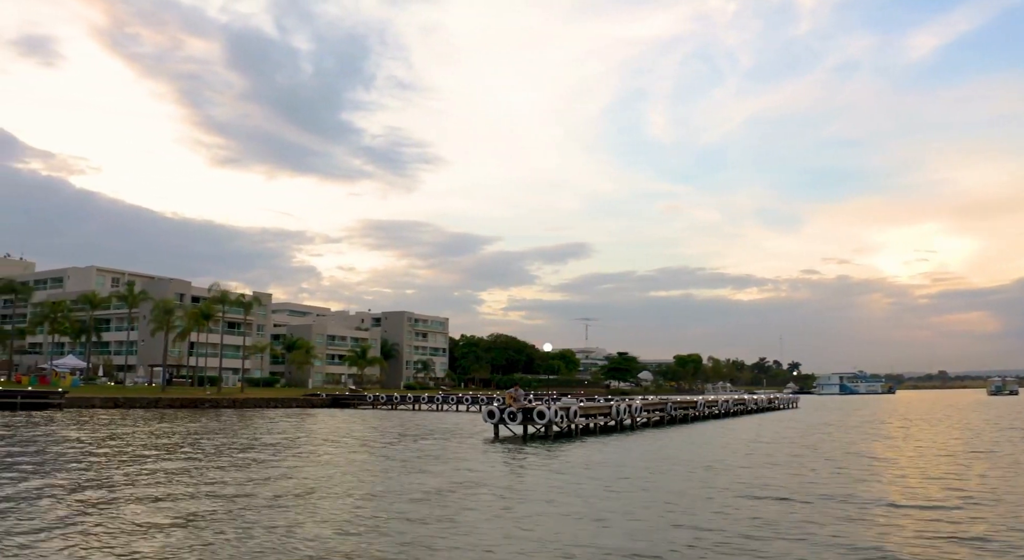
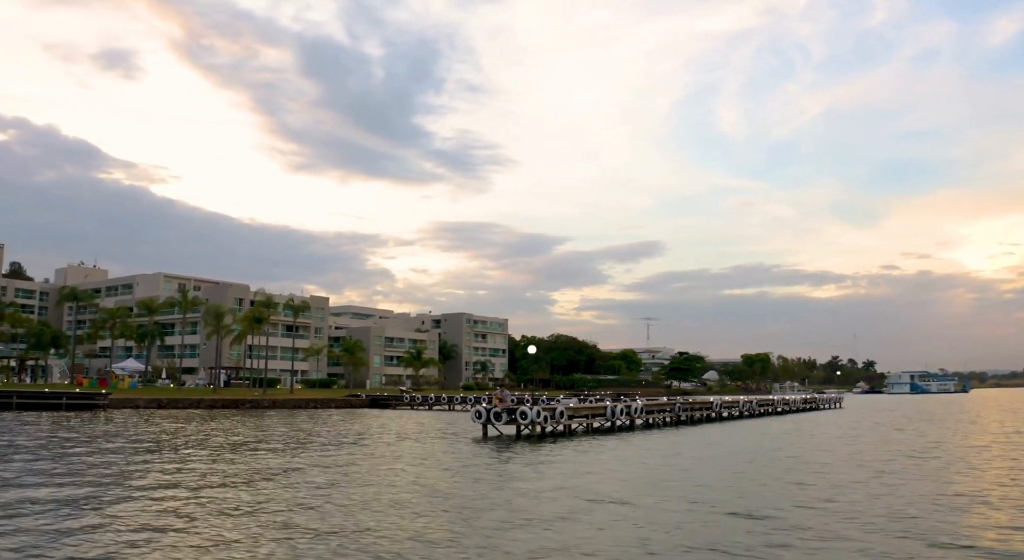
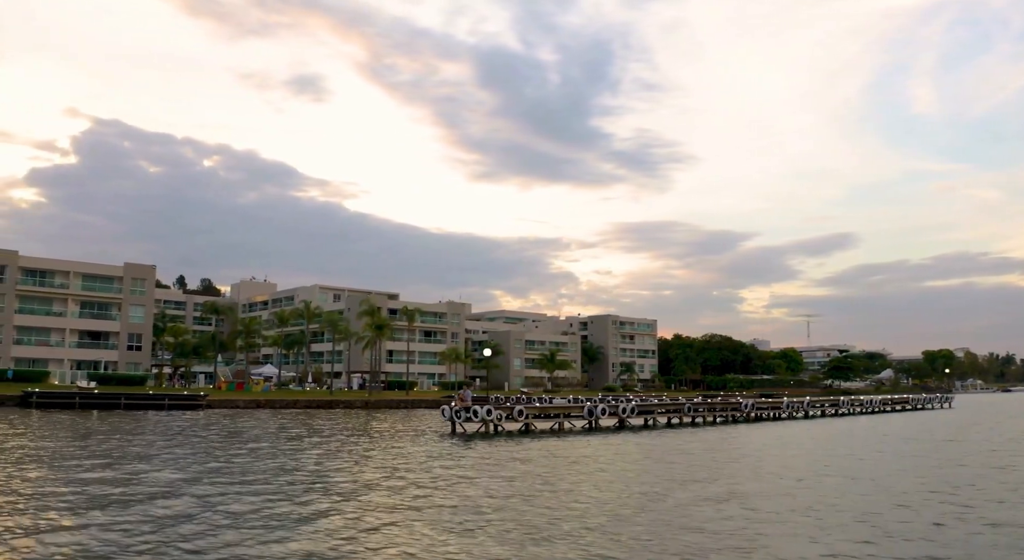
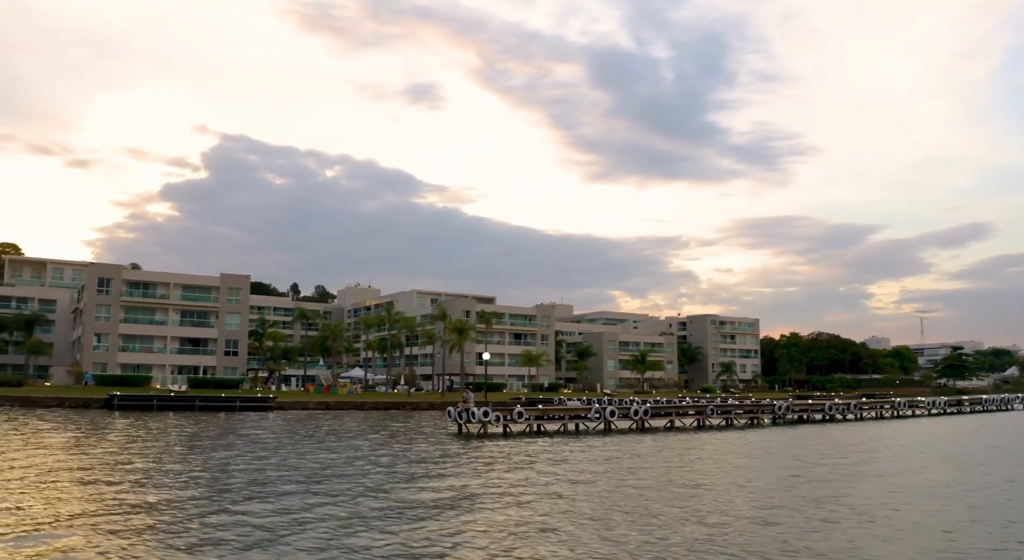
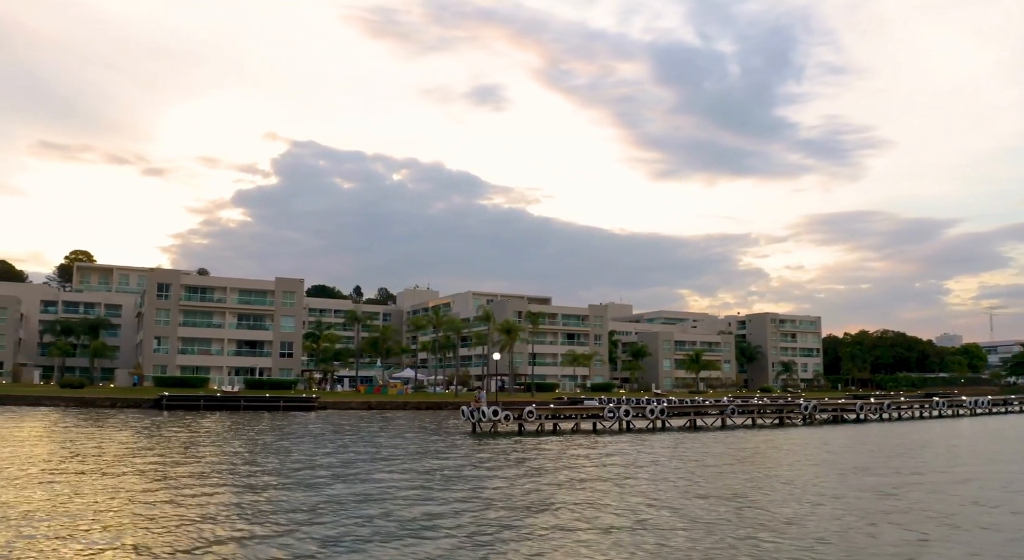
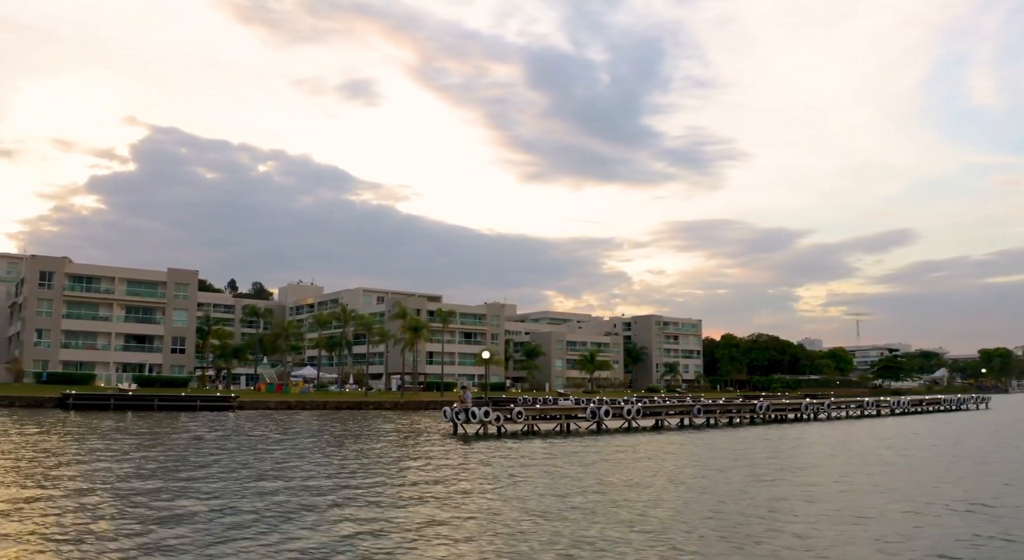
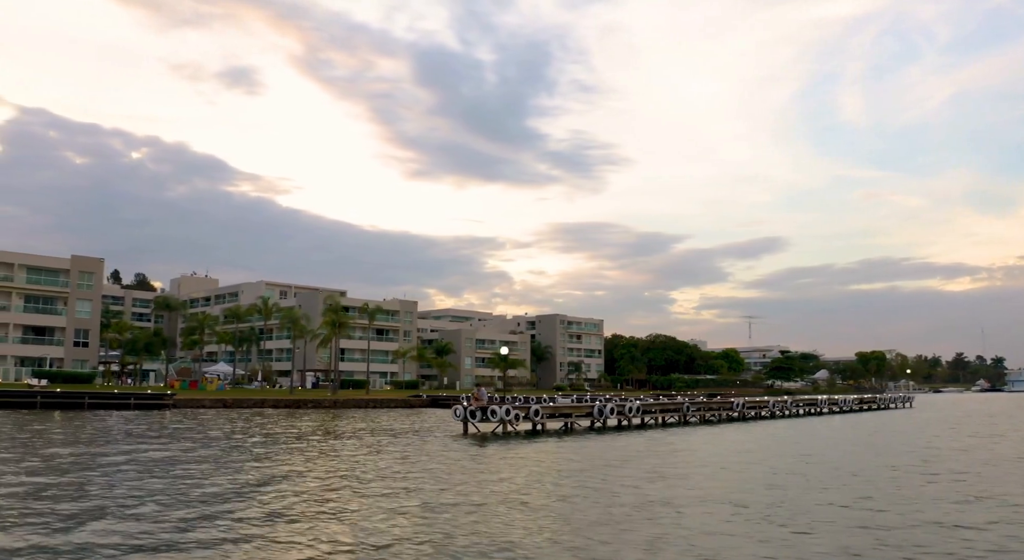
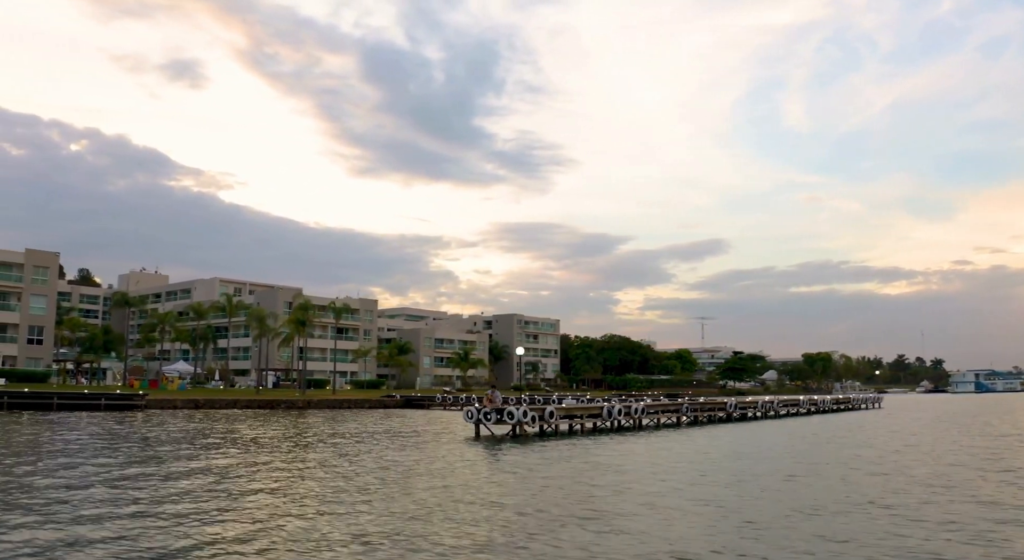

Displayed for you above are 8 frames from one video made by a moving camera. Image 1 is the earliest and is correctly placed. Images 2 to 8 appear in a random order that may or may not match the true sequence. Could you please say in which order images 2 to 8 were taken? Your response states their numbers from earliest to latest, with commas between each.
2, 8, 7, 3, 6, 4, 5
